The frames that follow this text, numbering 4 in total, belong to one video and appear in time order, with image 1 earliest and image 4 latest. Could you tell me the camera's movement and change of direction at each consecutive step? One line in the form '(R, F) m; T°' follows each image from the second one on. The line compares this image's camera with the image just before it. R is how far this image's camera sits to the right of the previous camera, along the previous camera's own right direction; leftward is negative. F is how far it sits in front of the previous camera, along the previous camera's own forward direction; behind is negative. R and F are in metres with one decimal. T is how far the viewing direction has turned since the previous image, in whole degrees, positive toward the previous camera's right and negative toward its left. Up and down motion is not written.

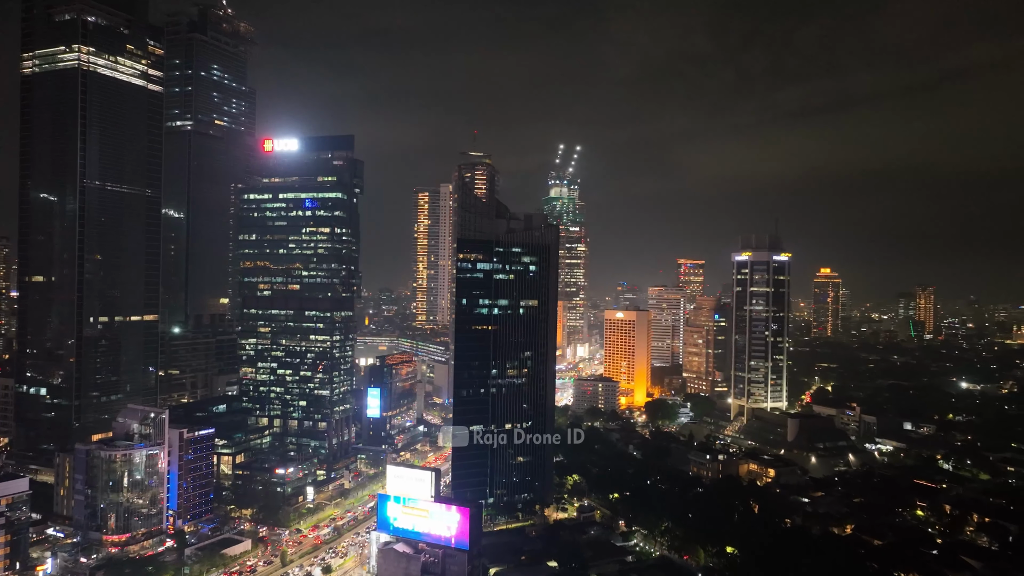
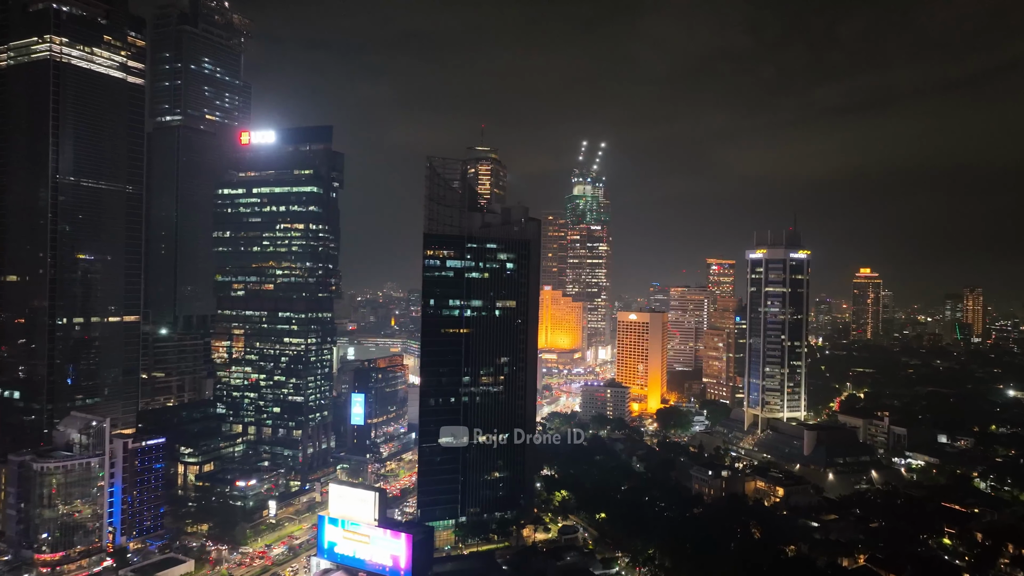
(+3.9, +3.9) m; -3°
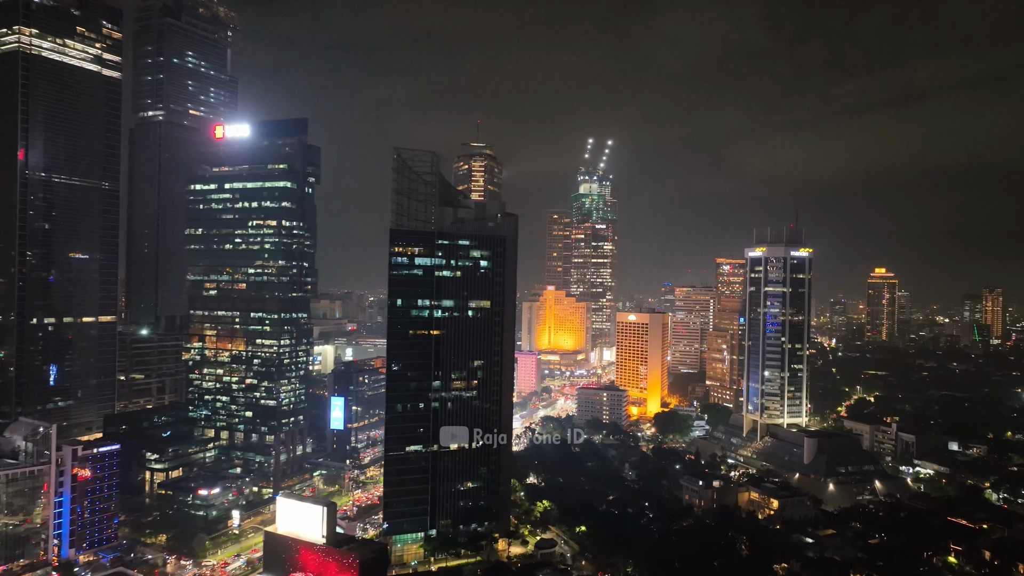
(+2.5, +2.3) m; -1°
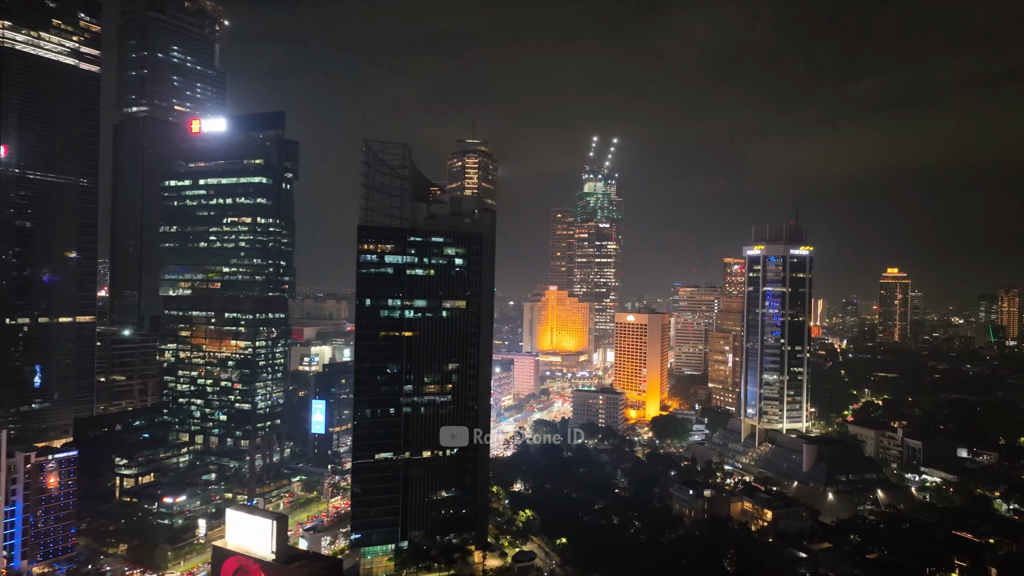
(+2.1, +1.9) m; -1°
